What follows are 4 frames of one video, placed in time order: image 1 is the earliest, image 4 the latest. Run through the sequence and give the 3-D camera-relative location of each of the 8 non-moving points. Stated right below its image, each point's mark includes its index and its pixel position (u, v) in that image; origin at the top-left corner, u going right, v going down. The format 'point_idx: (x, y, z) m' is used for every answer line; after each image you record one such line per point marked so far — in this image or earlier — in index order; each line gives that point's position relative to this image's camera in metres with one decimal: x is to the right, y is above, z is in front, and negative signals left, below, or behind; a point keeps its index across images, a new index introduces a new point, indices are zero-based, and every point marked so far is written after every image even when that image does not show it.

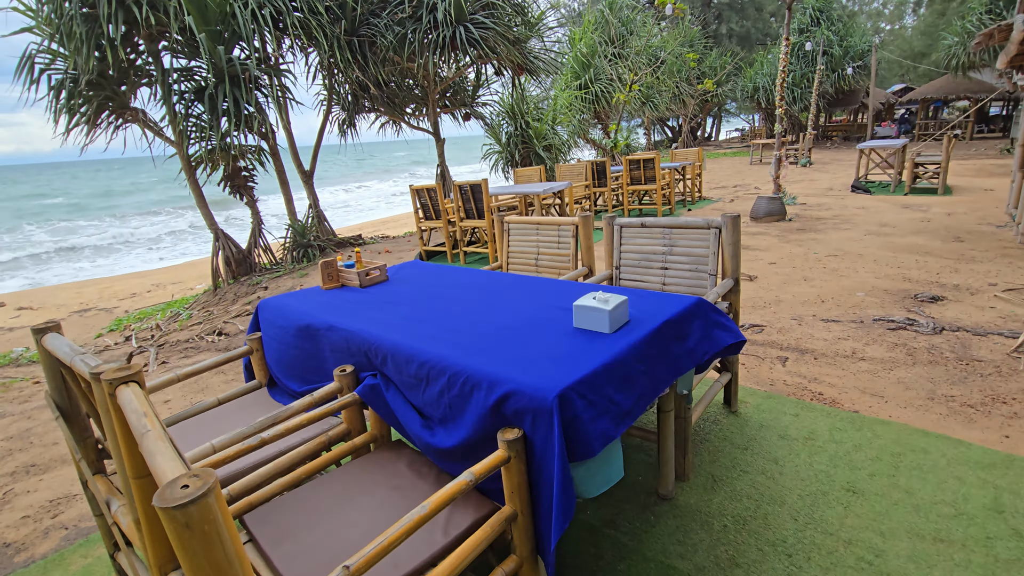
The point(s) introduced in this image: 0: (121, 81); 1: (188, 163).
0: (-4.0, +2.1, +5.3) m
1: (-3.5, +1.4, +5.6) m
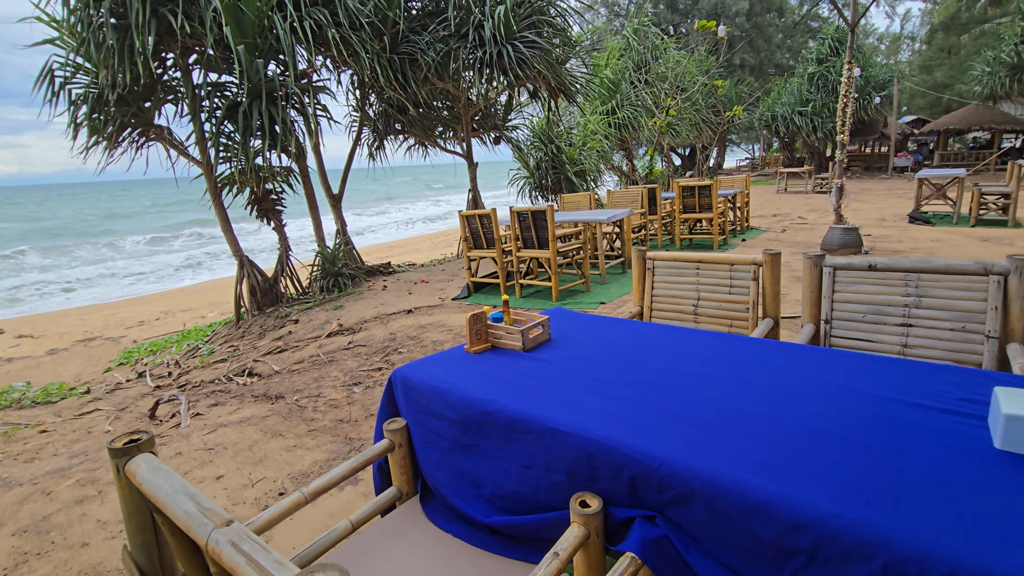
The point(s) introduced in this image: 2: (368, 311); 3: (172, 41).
0: (-3.5, +1.8, +4.9) m
1: (-3.0, +1.0, +5.2) m
2: (-1.3, -0.2, +4.6) m
3: (-3.0, +2.2, +4.6) m
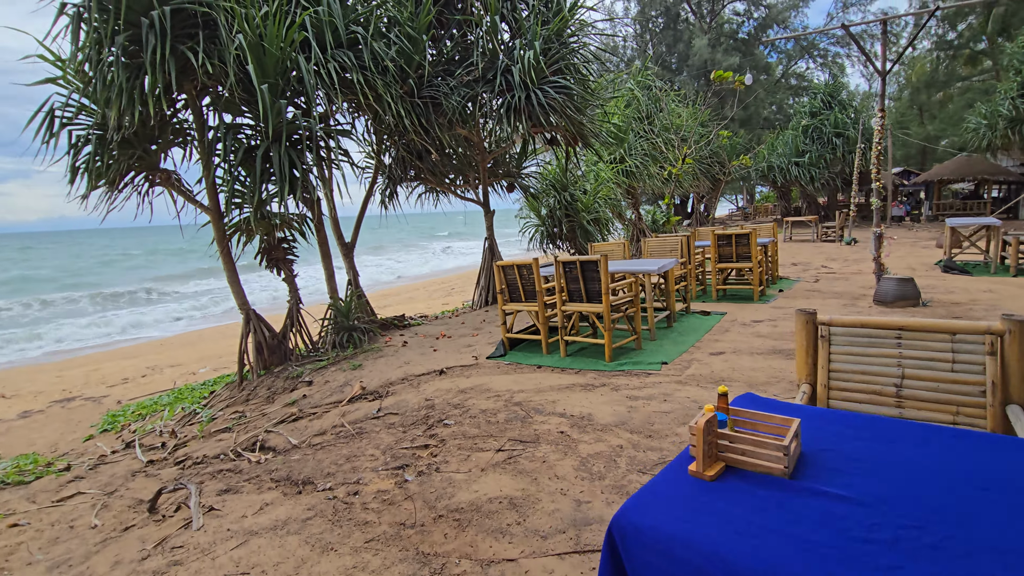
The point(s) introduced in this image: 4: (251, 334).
0: (-3.2, +1.3, +4.6) m
1: (-2.7, +0.5, +4.8) m
2: (-1.0, -0.7, +4.1) m
3: (-2.7, +1.7, +4.3) m
4: (-2.4, -0.4, +4.8) m
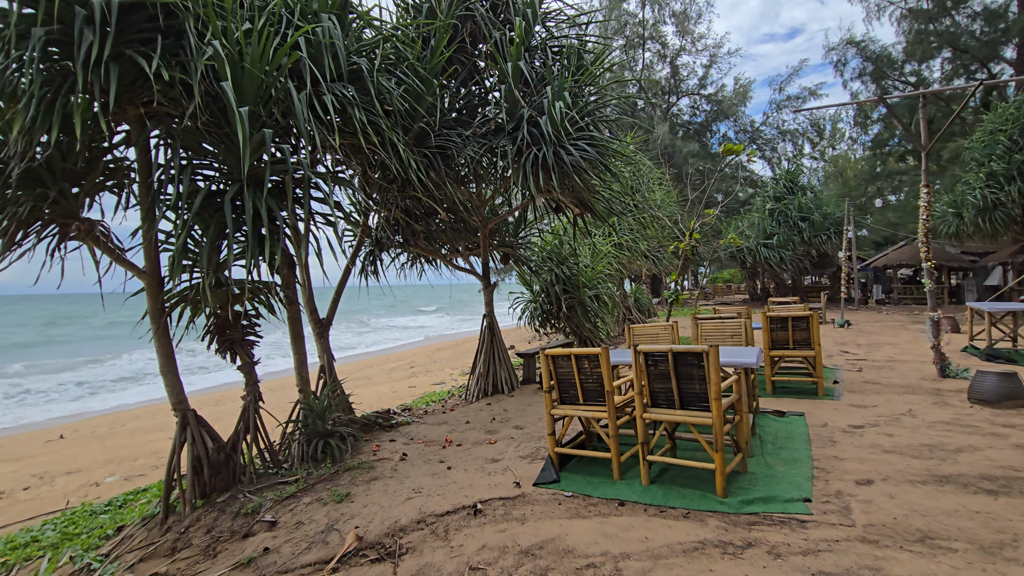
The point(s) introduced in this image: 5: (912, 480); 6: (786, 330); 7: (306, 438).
0: (-2.9, +0.7, +3.4) m
1: (-2.4, -0.1, +3.6) m
2: (-0.6, -1.2, +2.9) m
3: (-2.4, +1.2, +3.2) m
4: (-2.1, -1.1, +3.4) m
5: (+2.0, -1.0, +2.6) m
6: (+2.5, -0.4, +4.7) m
7: (-1.6, -1.1, +3.9) m
